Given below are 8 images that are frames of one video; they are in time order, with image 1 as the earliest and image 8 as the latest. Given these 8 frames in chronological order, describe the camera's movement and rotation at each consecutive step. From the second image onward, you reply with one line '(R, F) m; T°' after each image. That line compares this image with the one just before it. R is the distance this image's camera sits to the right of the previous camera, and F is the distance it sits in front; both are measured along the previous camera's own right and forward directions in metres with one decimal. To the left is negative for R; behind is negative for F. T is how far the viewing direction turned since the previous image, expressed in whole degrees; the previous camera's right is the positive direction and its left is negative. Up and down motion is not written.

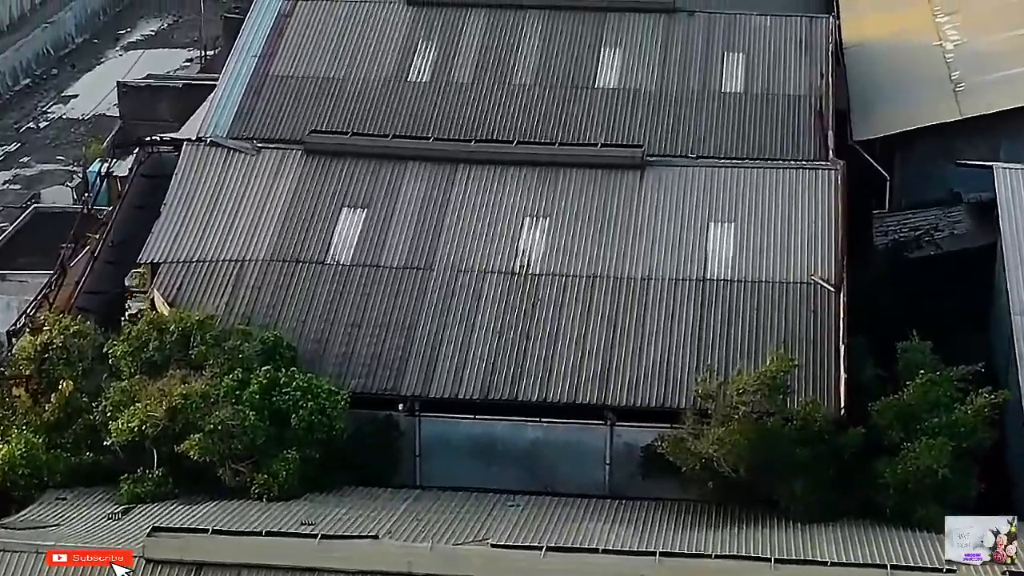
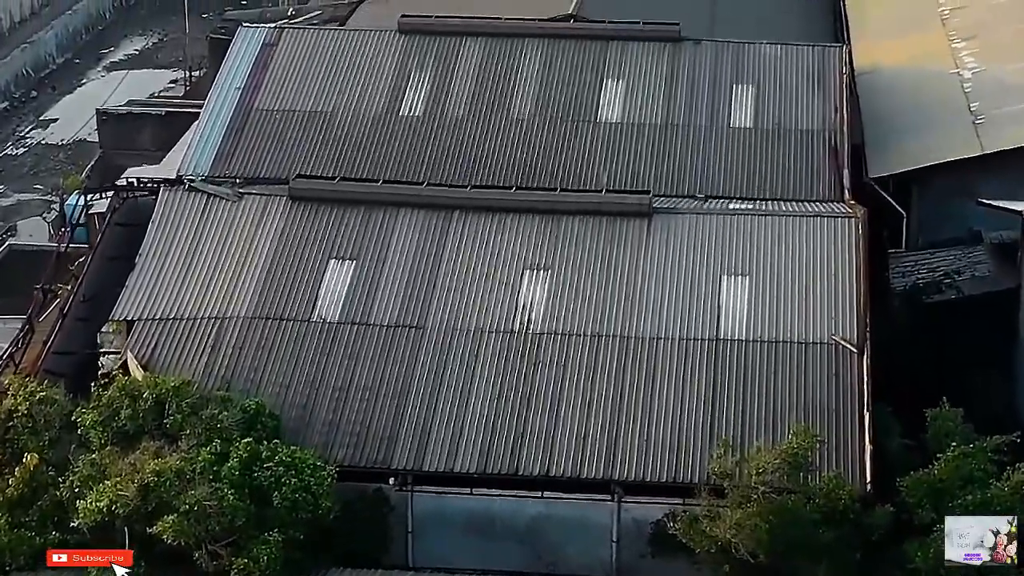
(-0.1, +1.5) m; 0°
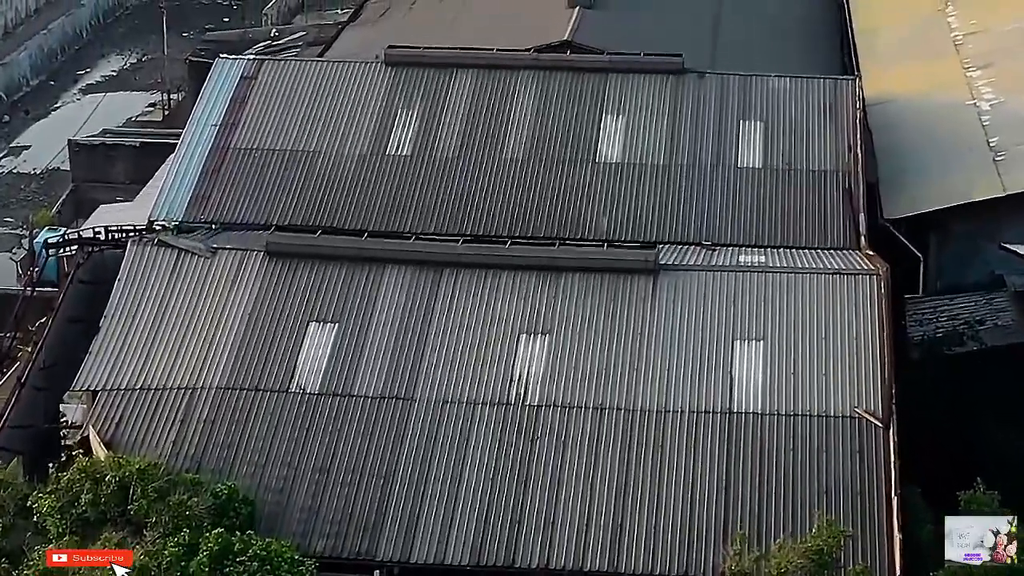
(-0.1, +1.7) m; 0°
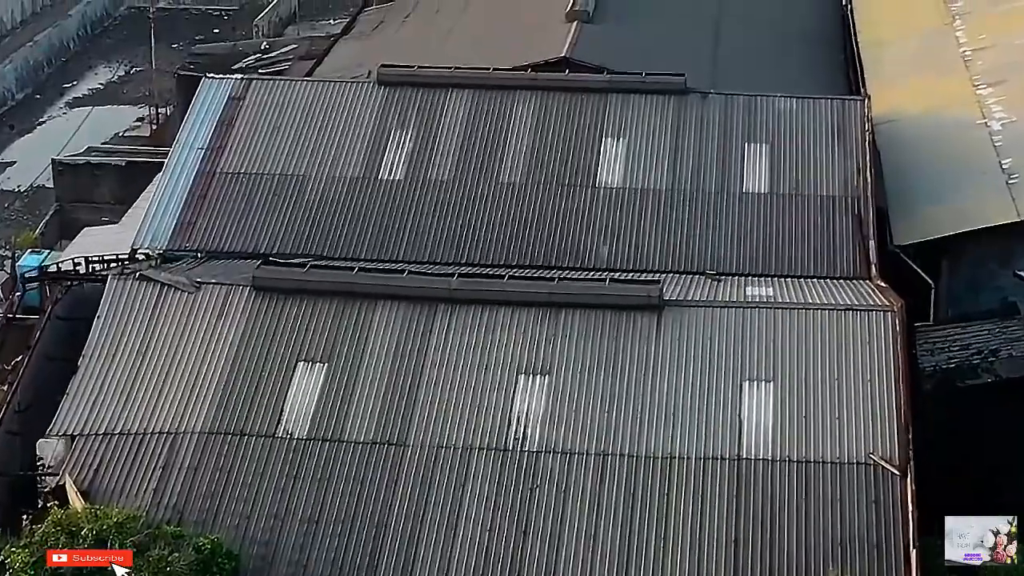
(0.0, +0.9) m; 0°
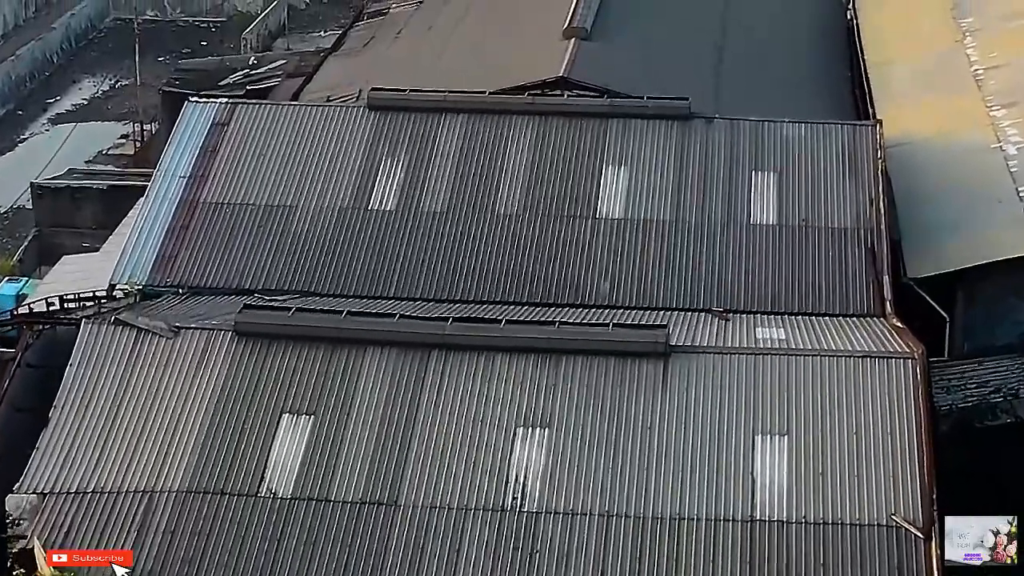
(0.0, +1.1) m; 0°
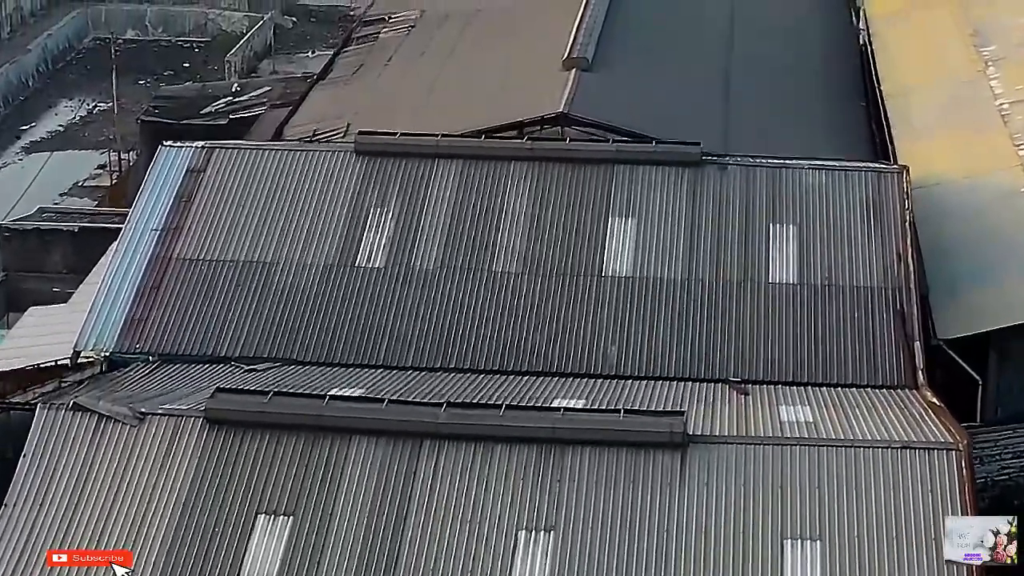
(-0.1, +1.9) m; 0°
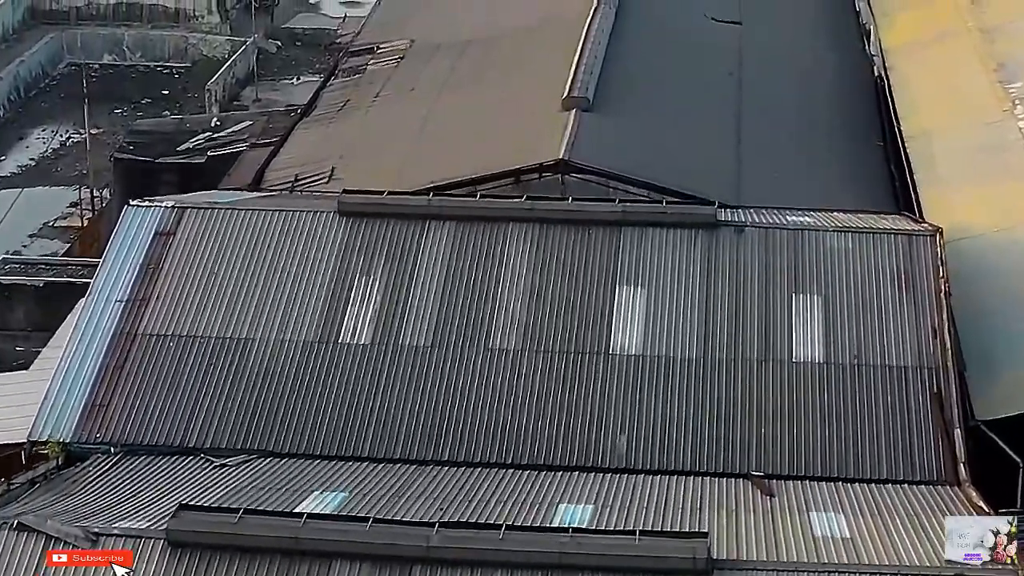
(-0.1, +2.0) m; 0°
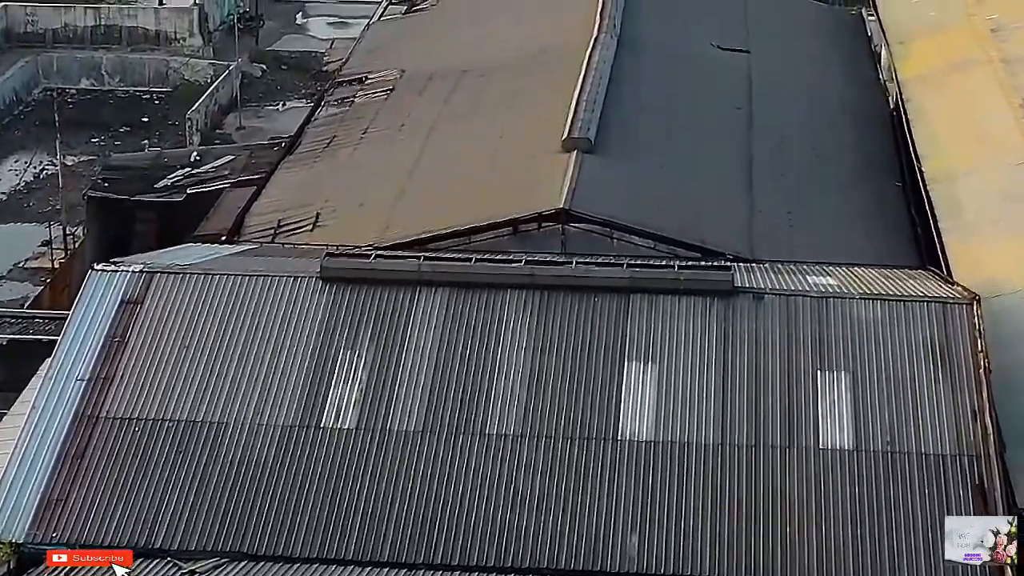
(0.0, +1.8) m; 0°
